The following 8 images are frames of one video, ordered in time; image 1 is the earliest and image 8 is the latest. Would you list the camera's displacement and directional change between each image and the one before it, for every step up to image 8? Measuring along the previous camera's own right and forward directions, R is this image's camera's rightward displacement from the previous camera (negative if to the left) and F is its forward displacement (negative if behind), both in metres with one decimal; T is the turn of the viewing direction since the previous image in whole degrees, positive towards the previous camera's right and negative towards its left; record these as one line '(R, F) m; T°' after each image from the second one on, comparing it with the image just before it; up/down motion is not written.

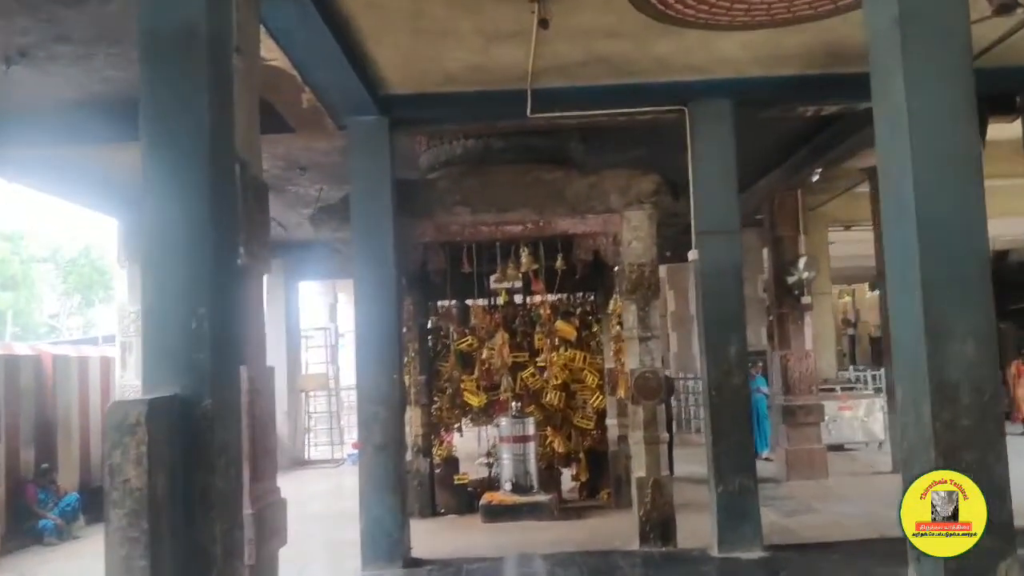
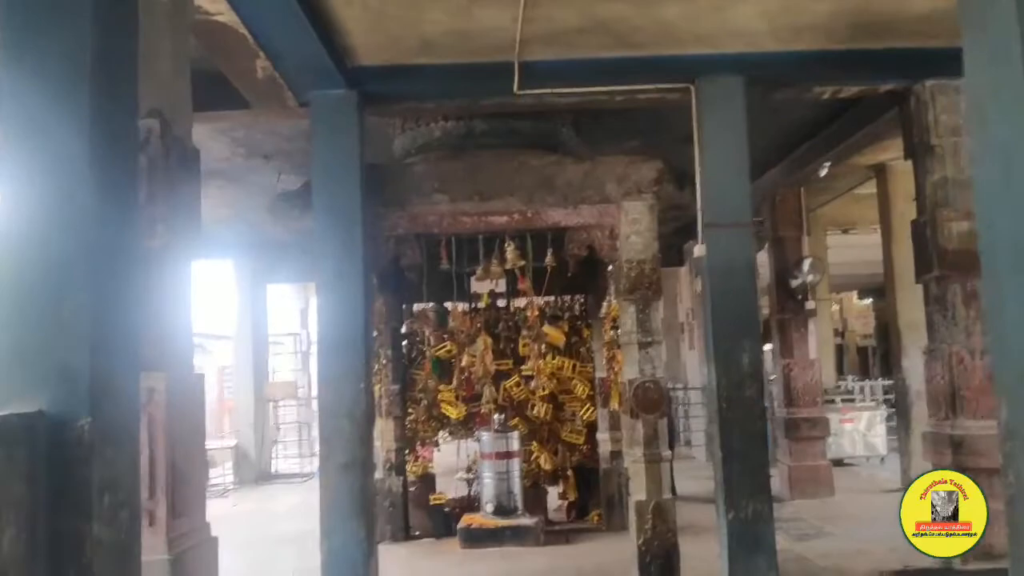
(0.0, +0.7) m; +1°
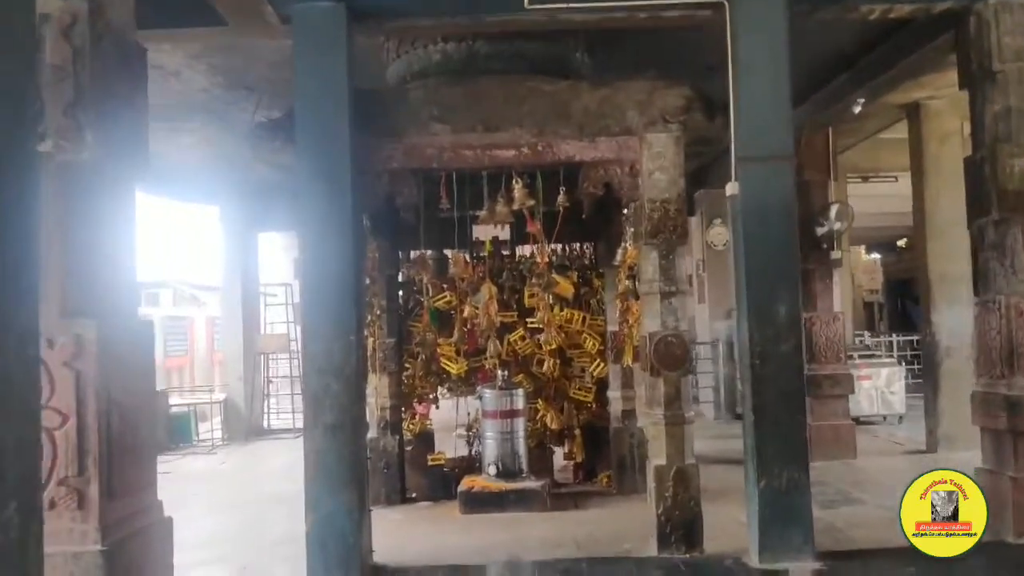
(-0.1, +0.6) m; 0°
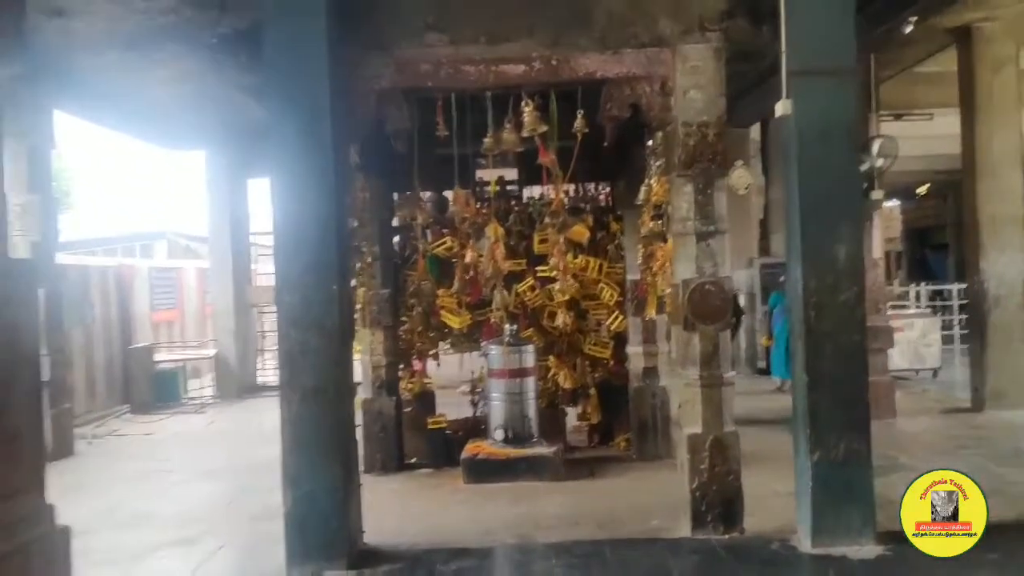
(0.0, +0.7) m; 0°
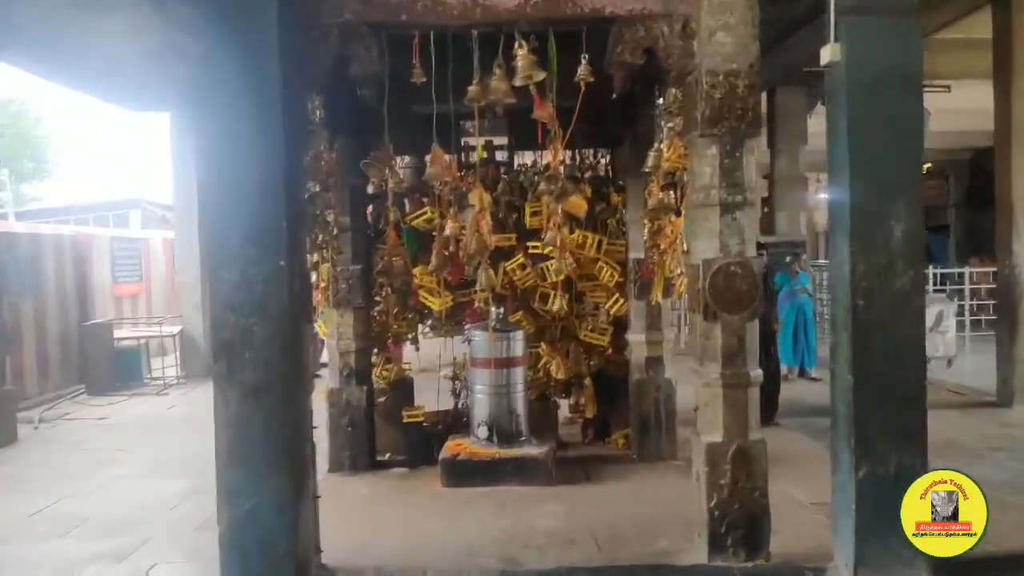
(0.0, +0.7) m; +1°
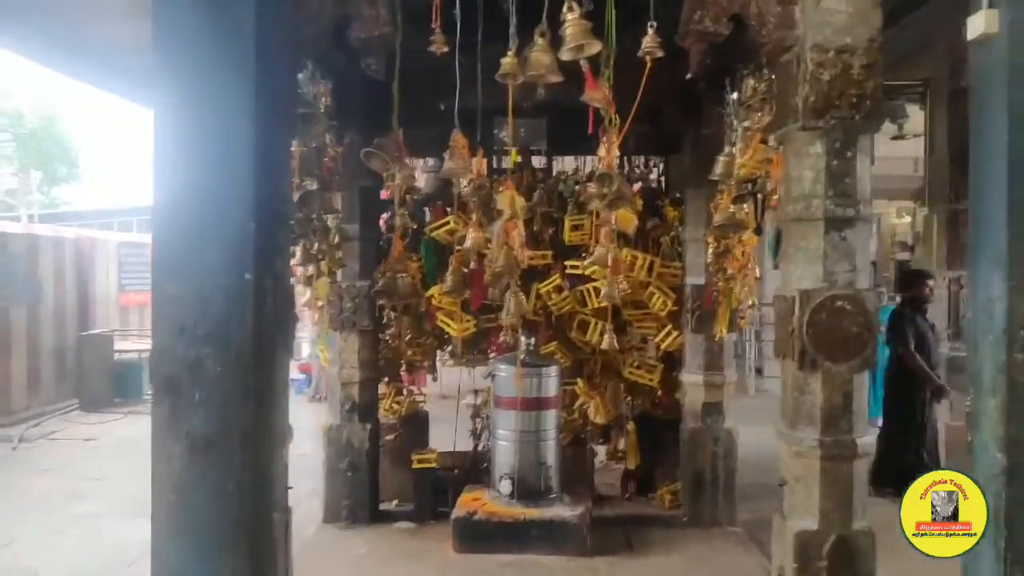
(0.0, +0.8) m; -2°
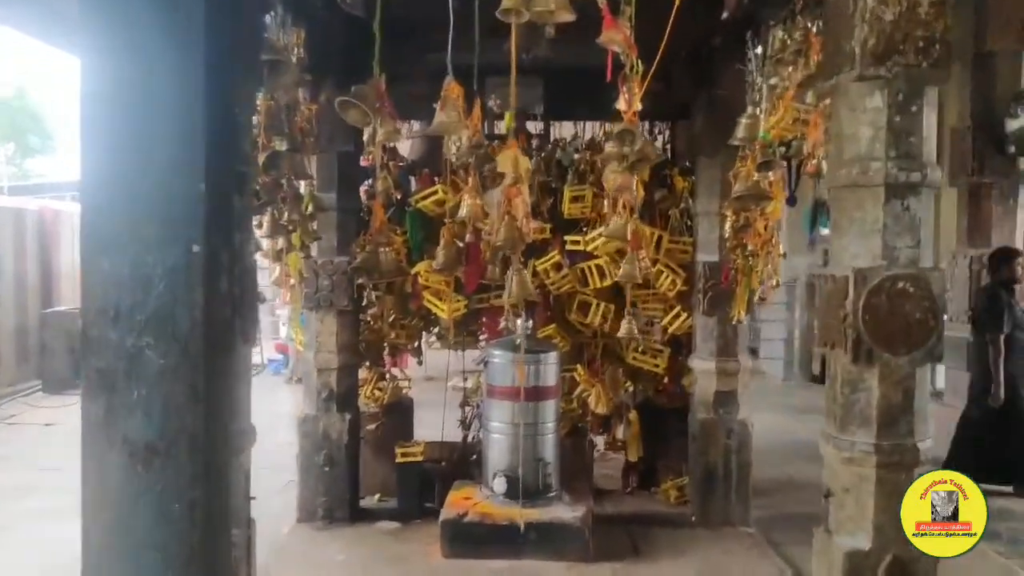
(-0.1, +0.4) m; +1°
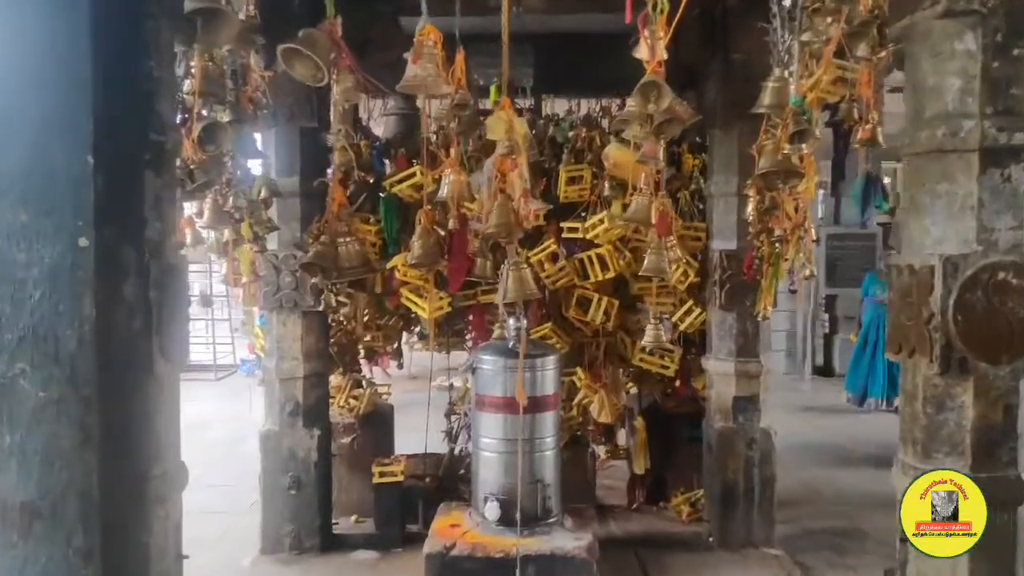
(0.0, +0.5) m; +1°
